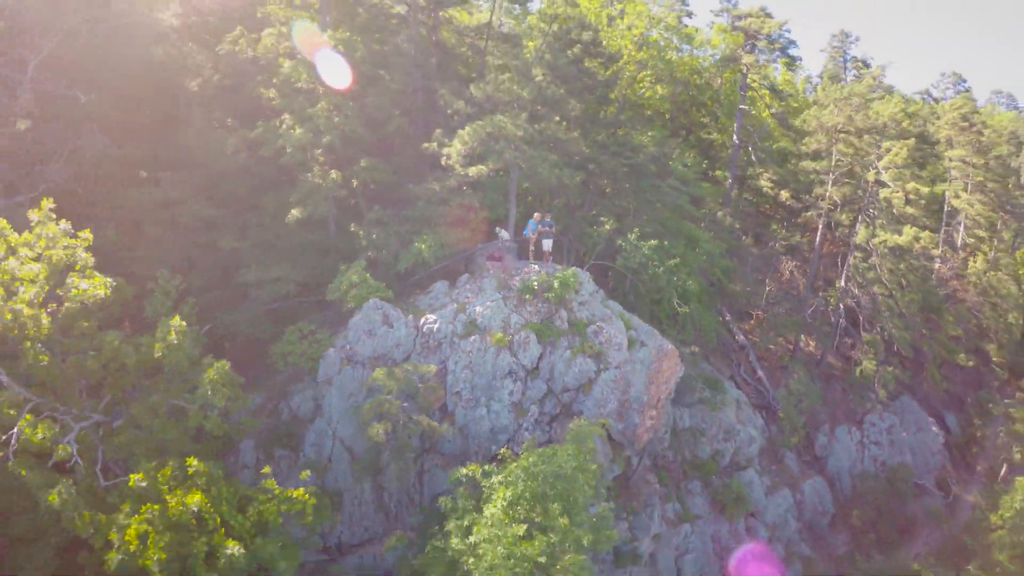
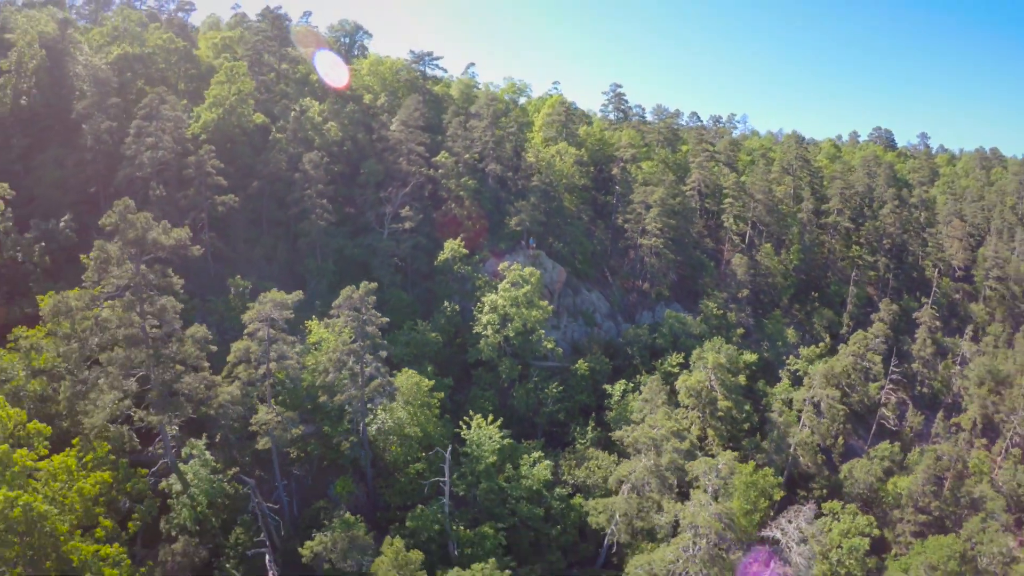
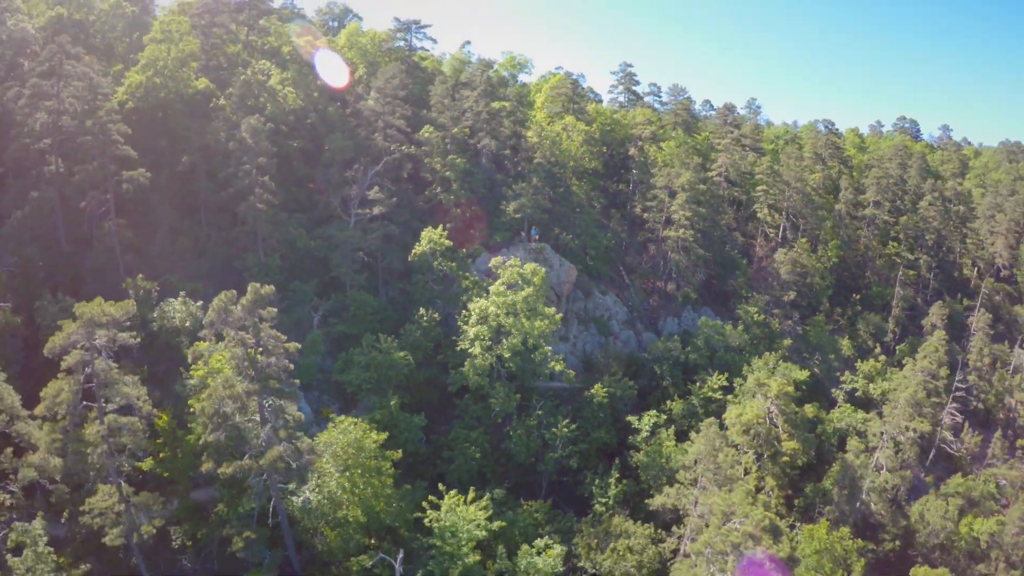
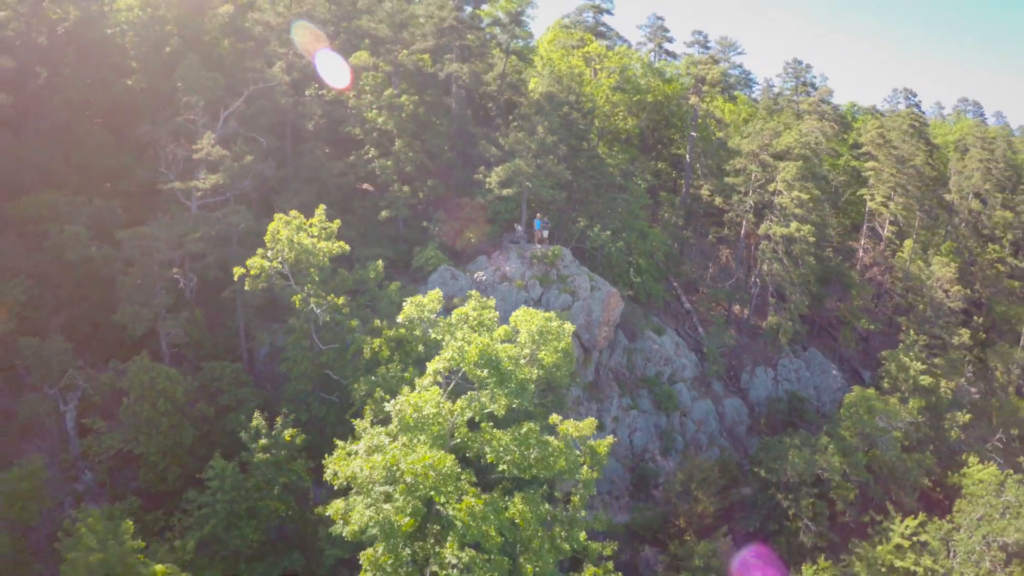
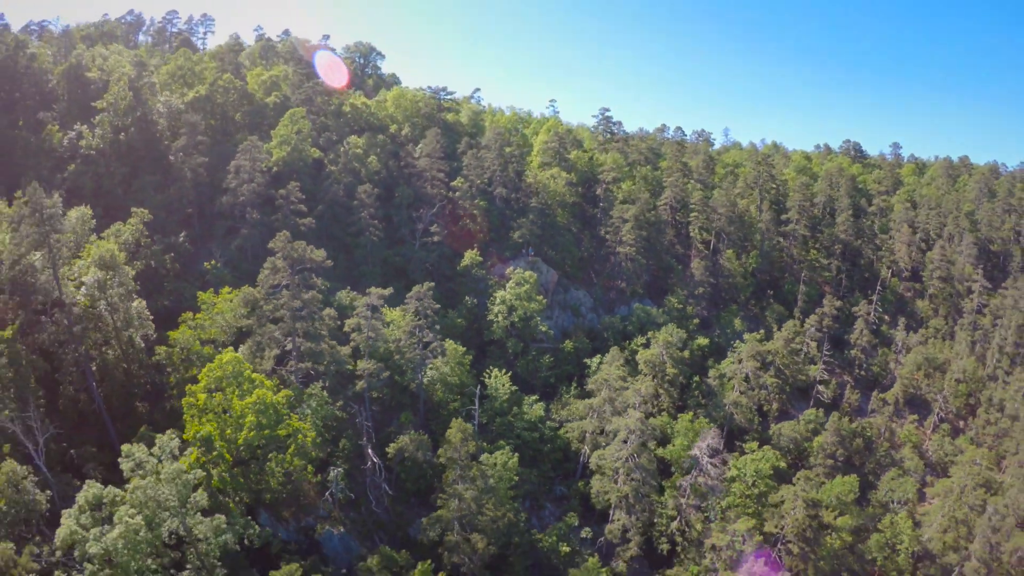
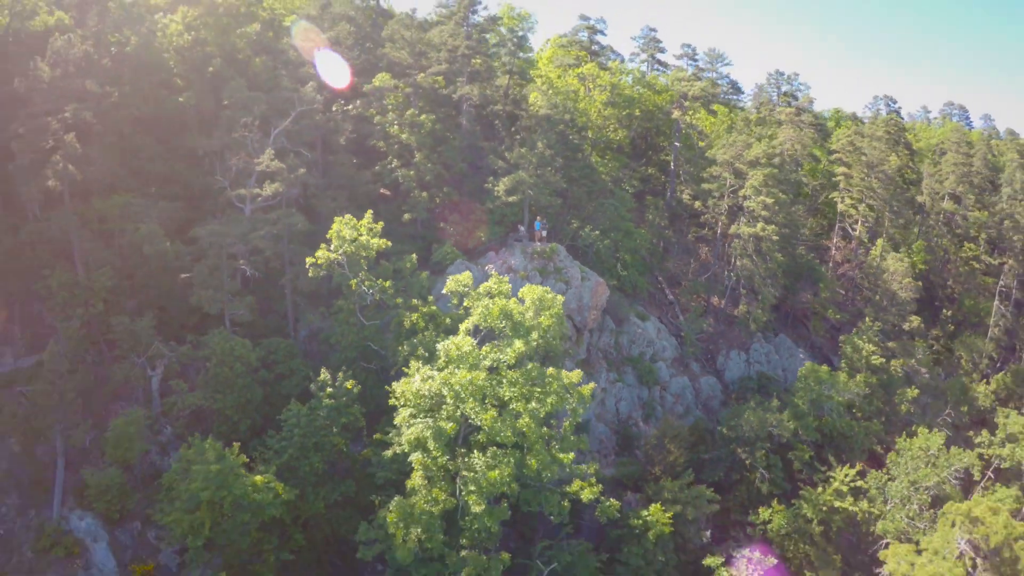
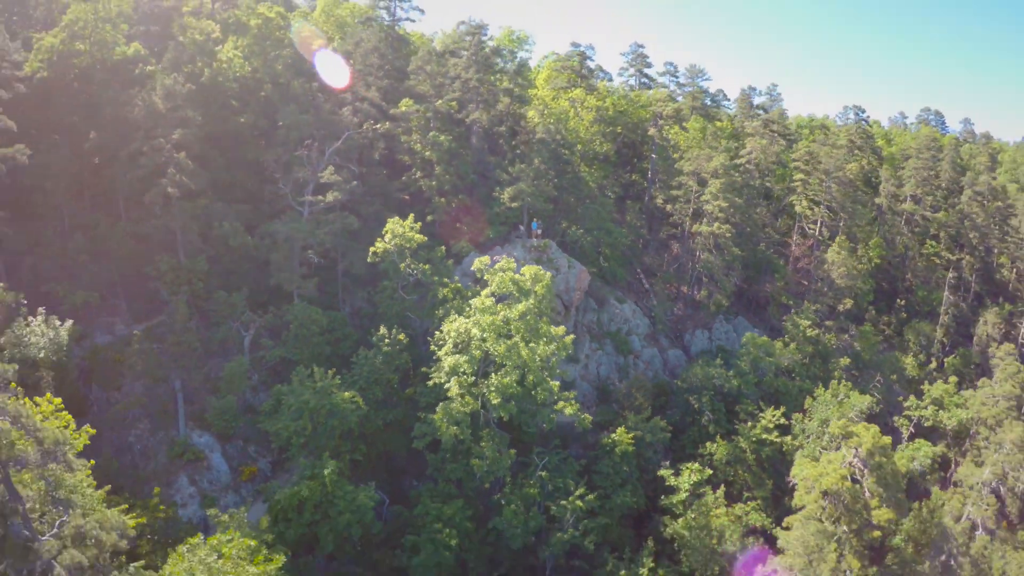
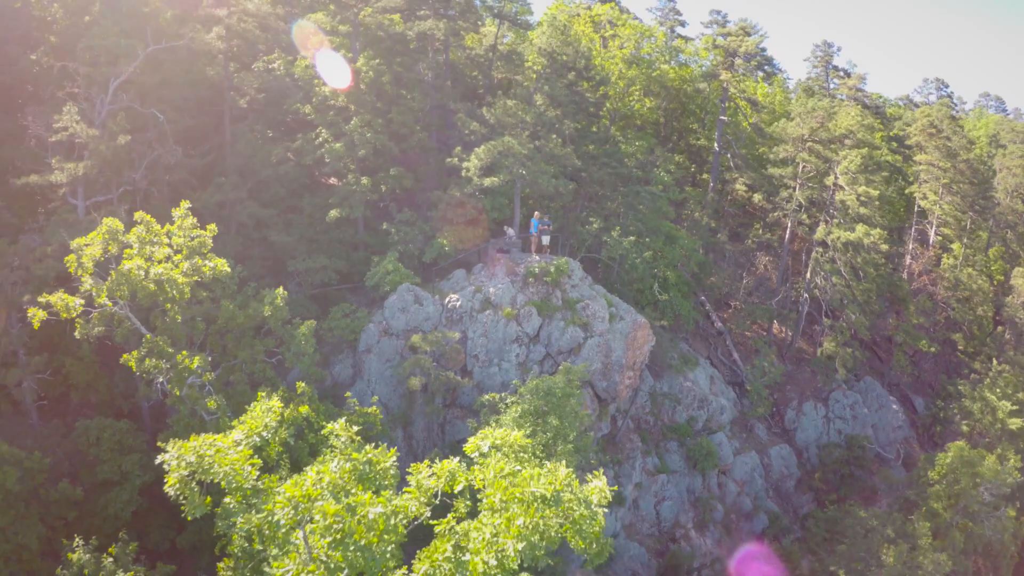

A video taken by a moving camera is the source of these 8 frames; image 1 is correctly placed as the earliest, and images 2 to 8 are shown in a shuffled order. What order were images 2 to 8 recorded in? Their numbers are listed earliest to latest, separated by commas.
8, 4, 6, 7, 3, 2, 5
